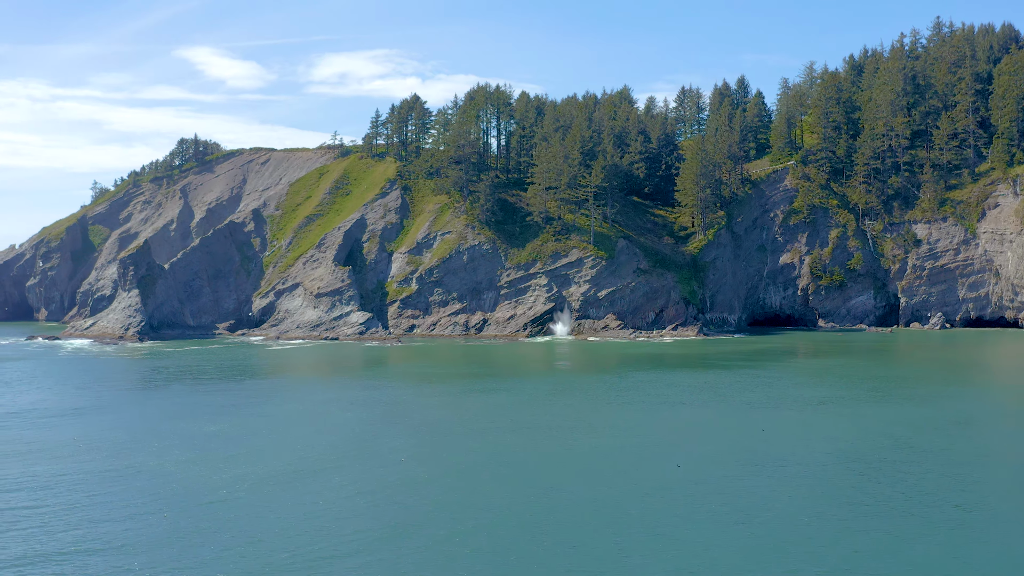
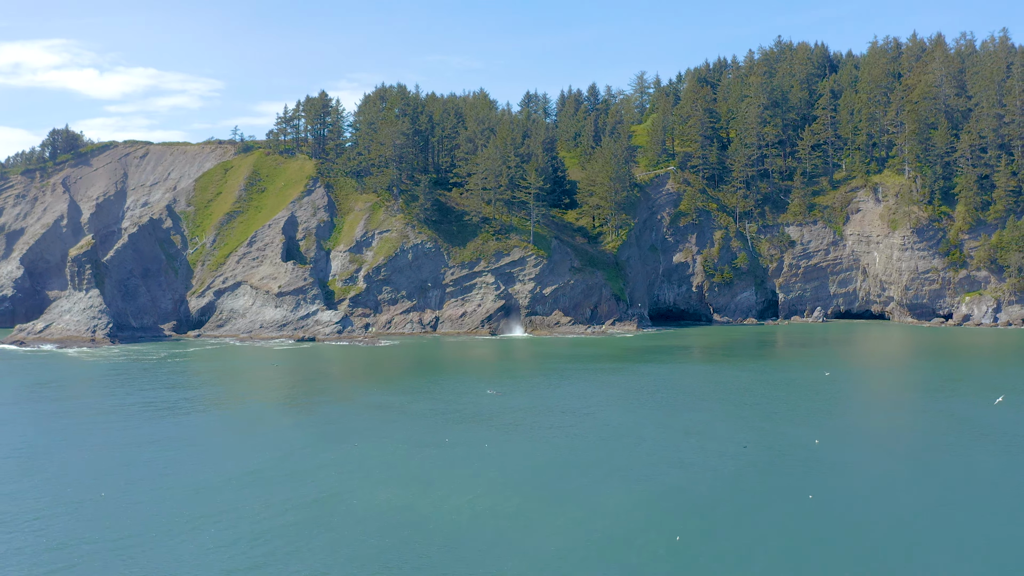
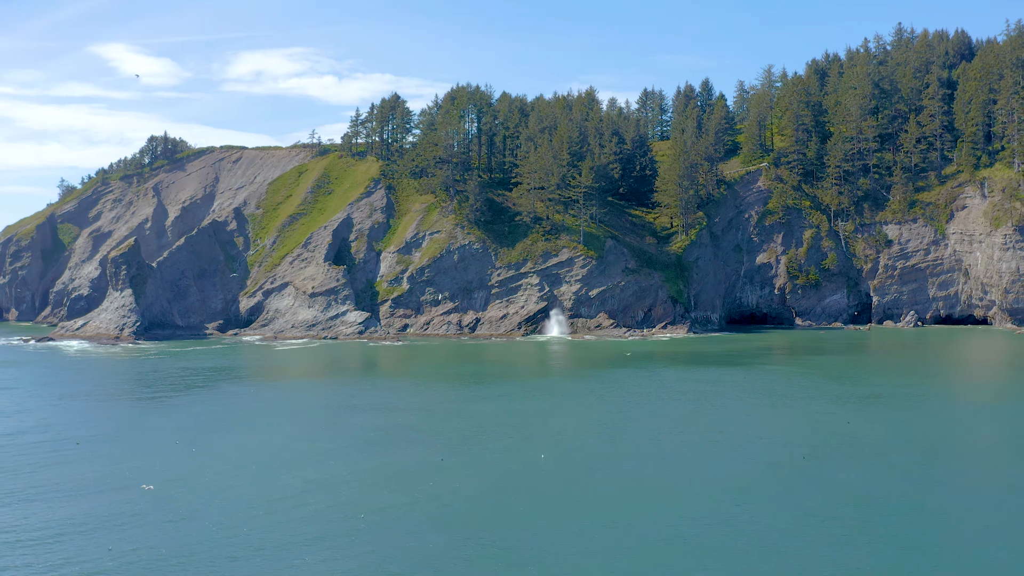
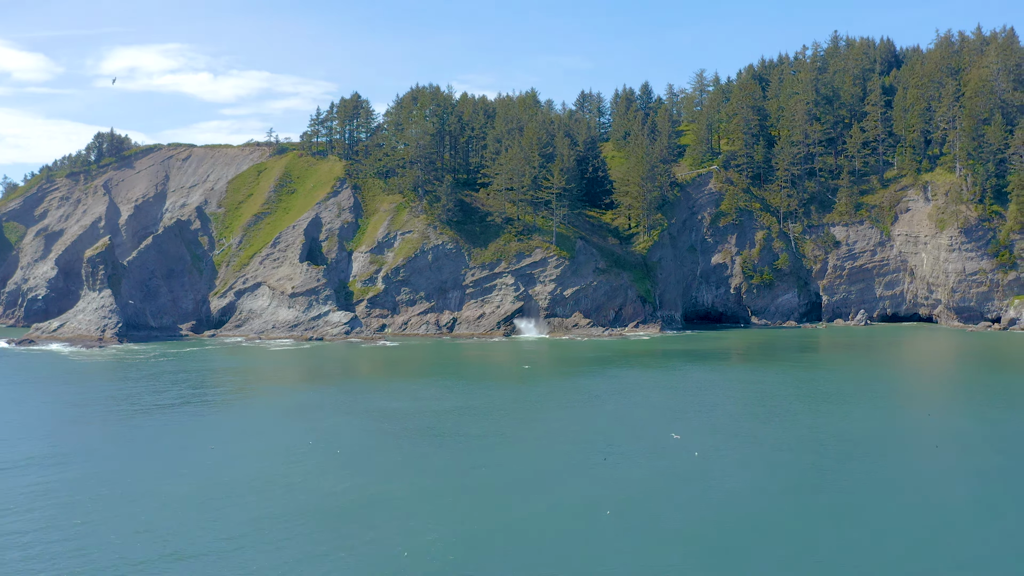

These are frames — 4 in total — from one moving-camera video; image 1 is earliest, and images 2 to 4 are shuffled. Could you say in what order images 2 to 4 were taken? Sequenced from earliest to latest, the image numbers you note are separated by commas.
3, 4, 2
